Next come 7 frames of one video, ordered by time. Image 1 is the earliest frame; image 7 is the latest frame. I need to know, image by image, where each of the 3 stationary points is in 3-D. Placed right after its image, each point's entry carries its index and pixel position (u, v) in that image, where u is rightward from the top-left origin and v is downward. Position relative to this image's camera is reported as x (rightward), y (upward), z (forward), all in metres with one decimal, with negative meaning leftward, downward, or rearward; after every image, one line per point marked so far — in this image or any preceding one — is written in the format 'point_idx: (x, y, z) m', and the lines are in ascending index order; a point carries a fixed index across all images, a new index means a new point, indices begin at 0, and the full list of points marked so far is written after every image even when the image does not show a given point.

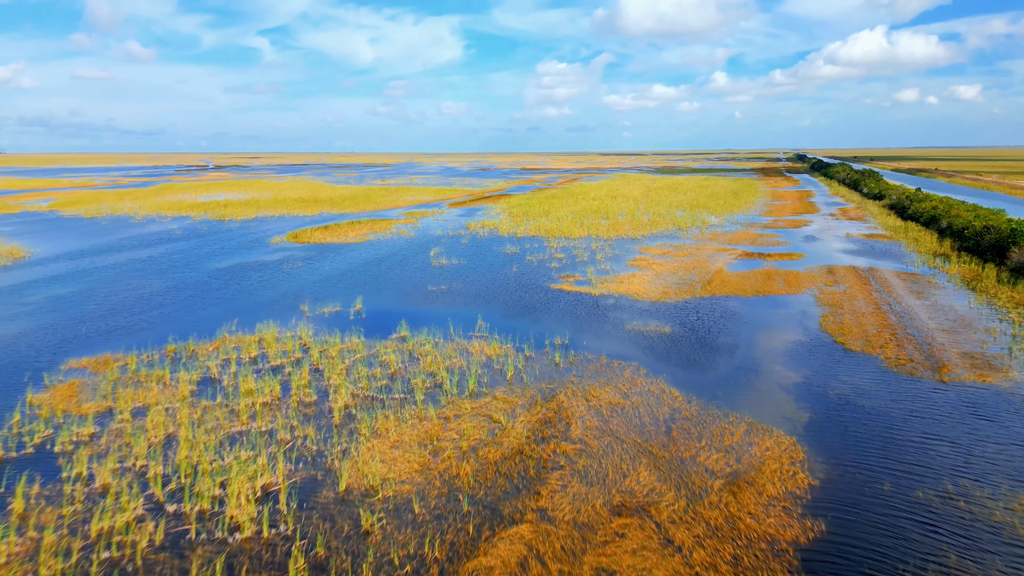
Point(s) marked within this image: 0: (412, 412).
0: (-1.2, -1.5, +9.2) m
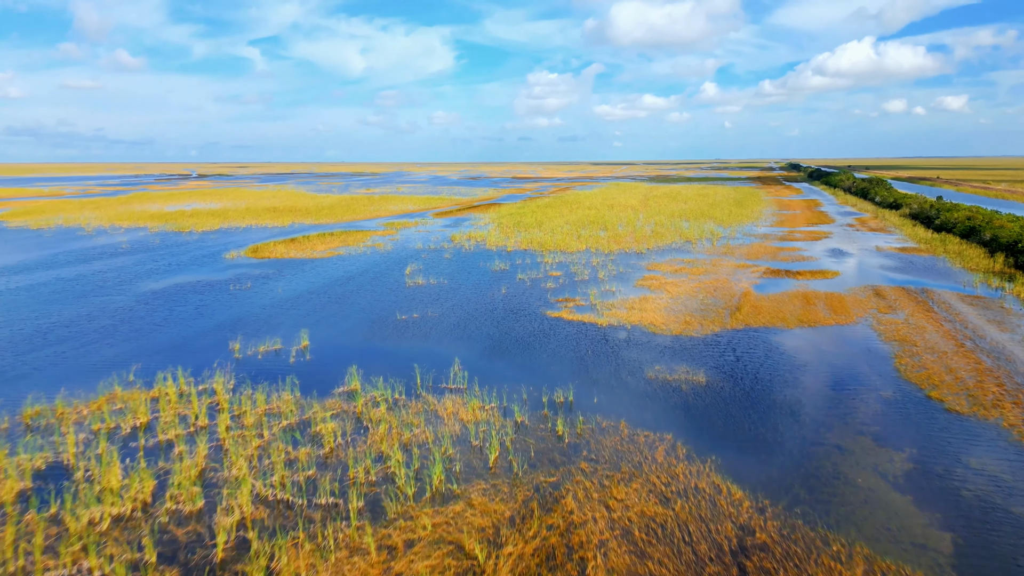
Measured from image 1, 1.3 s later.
0: (-1.4, -2.0, +6.0) m
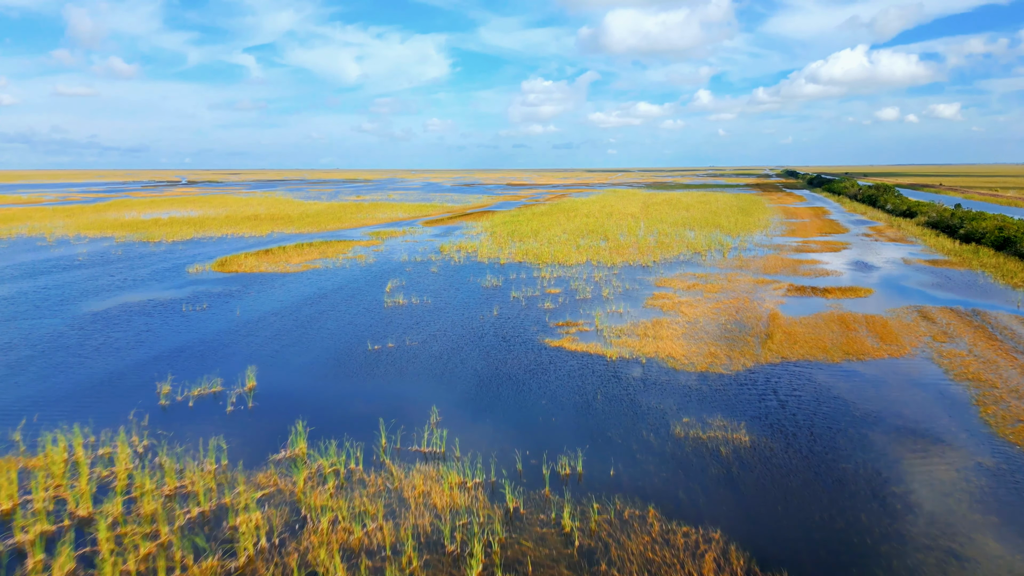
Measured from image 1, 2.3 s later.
0: (-1.4, -2.3, +3.7) m
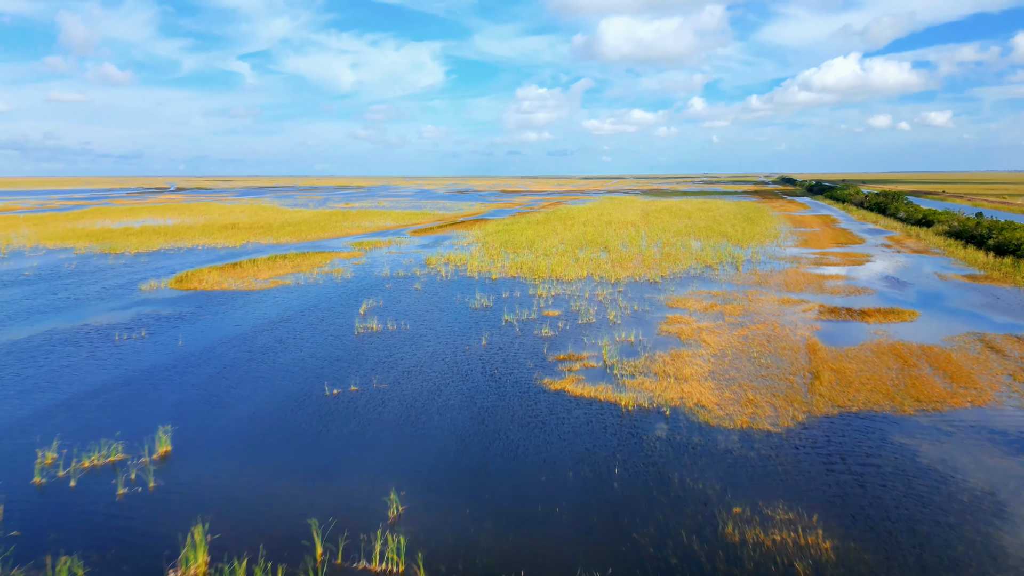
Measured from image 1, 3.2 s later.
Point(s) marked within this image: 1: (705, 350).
0: (-1.5, -2.6, +1.4) m
1: (+3.1, -1.0, +12.1) m
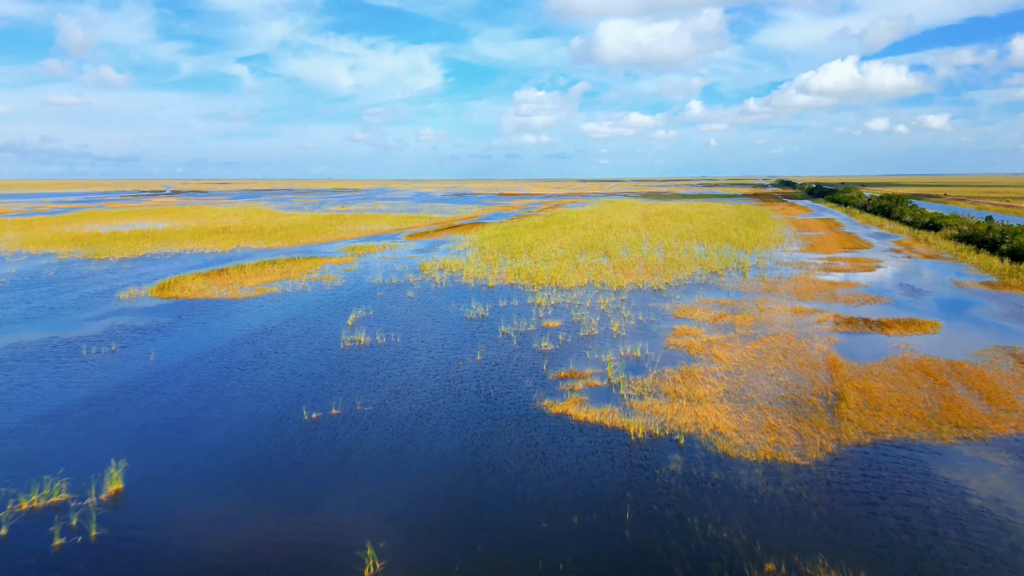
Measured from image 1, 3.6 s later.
0: (-1.5, -2.8, +0.5) m
1: (+3.0, -1.2, +11.2) m
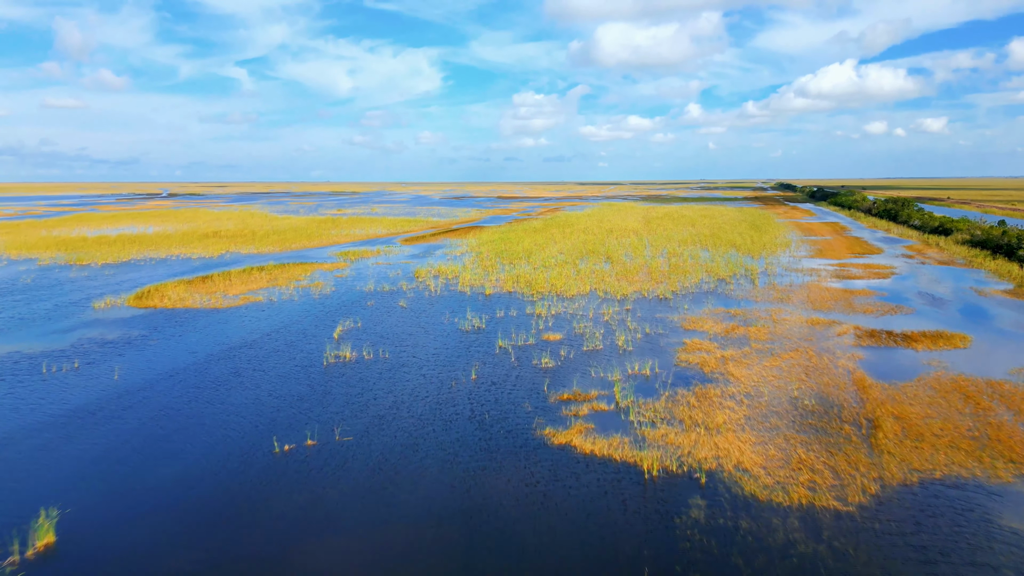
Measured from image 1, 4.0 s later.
0: (-1.5, -2.9, -0.5) m
1: (+3.0, -1.3, +10.2) m
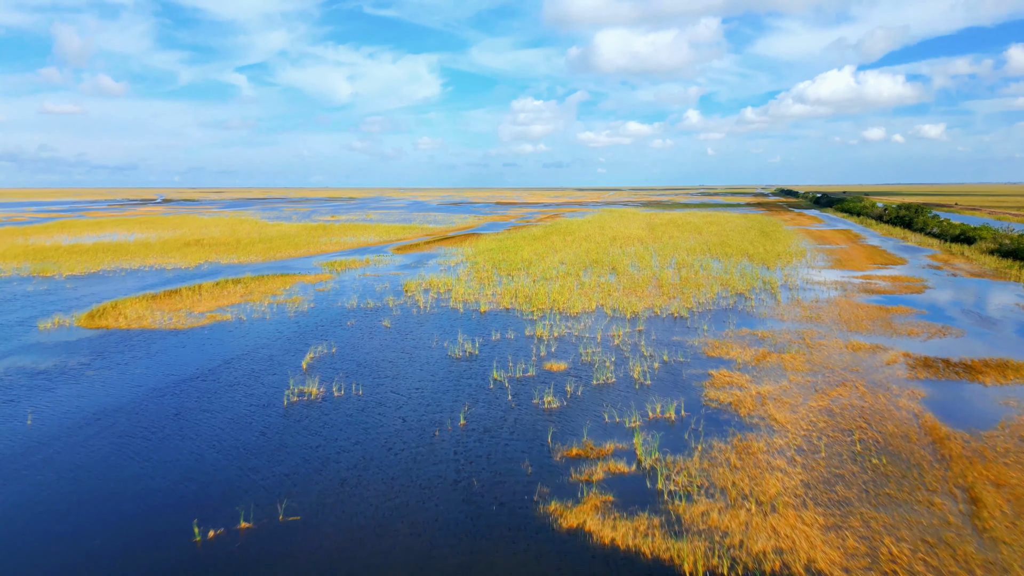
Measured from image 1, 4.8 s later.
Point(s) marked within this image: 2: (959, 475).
0: (-1.6, -3.1, -2.4) m
1: (+3.0, -1.7, +8.3) m
2: (+4.4, -1.8, +7.4) m
